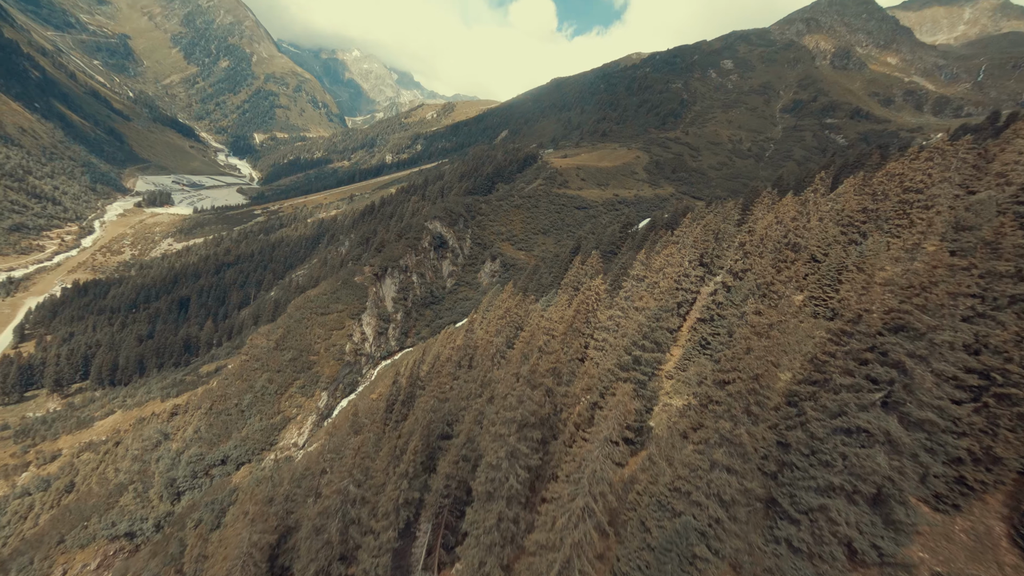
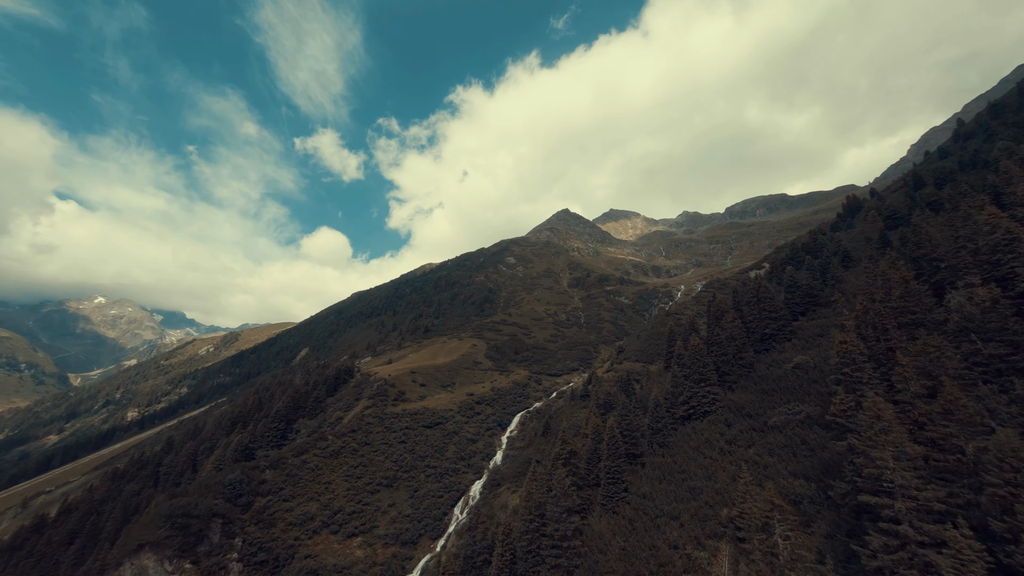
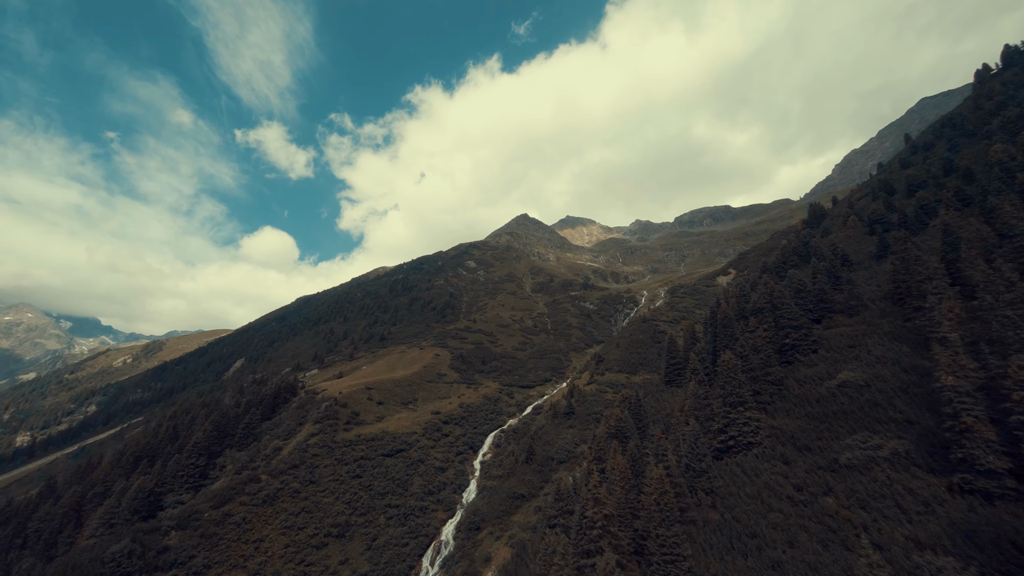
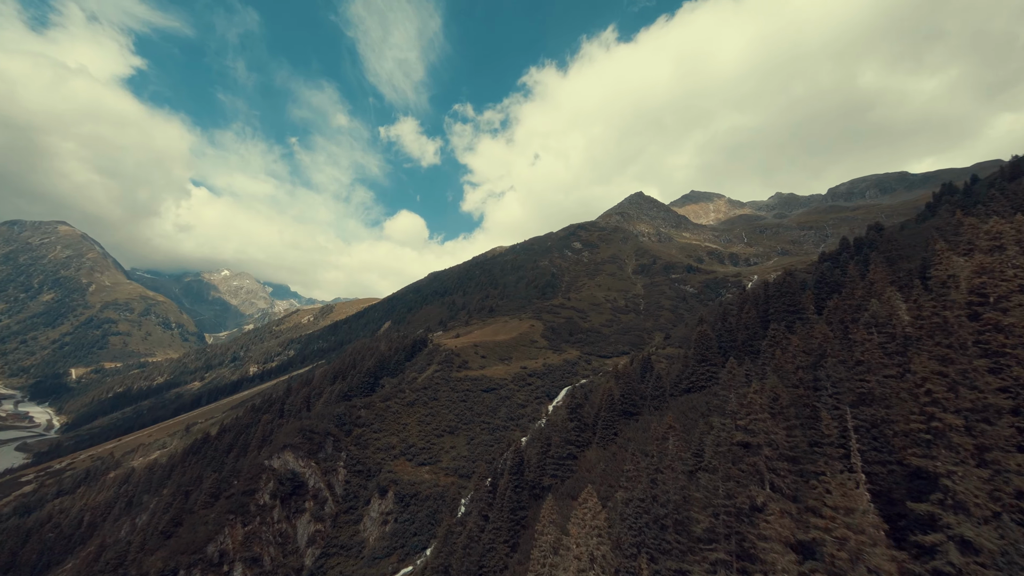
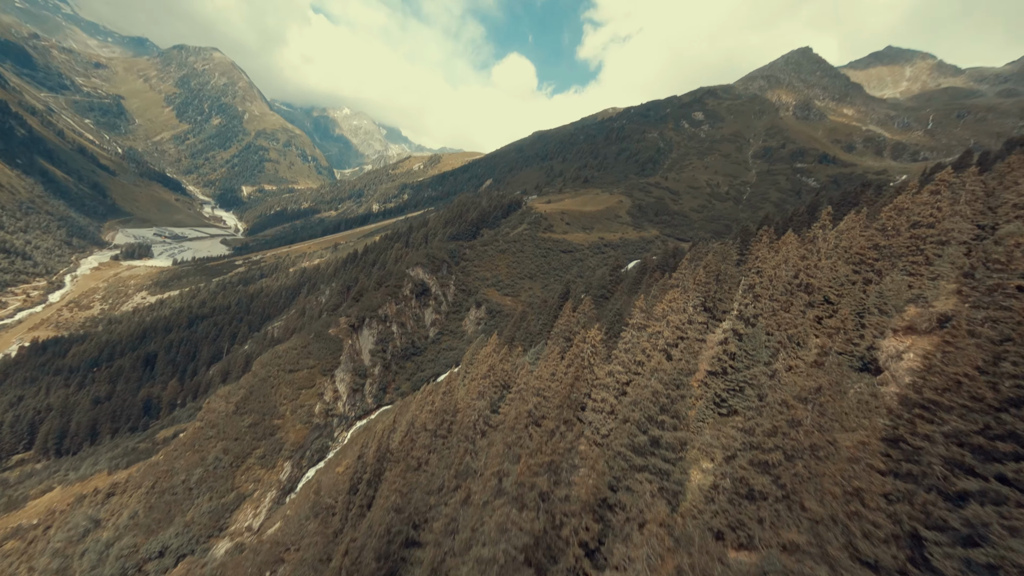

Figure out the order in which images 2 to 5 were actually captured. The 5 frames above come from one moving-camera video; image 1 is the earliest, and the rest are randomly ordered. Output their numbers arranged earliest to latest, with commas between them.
5, 4, 2, 3
